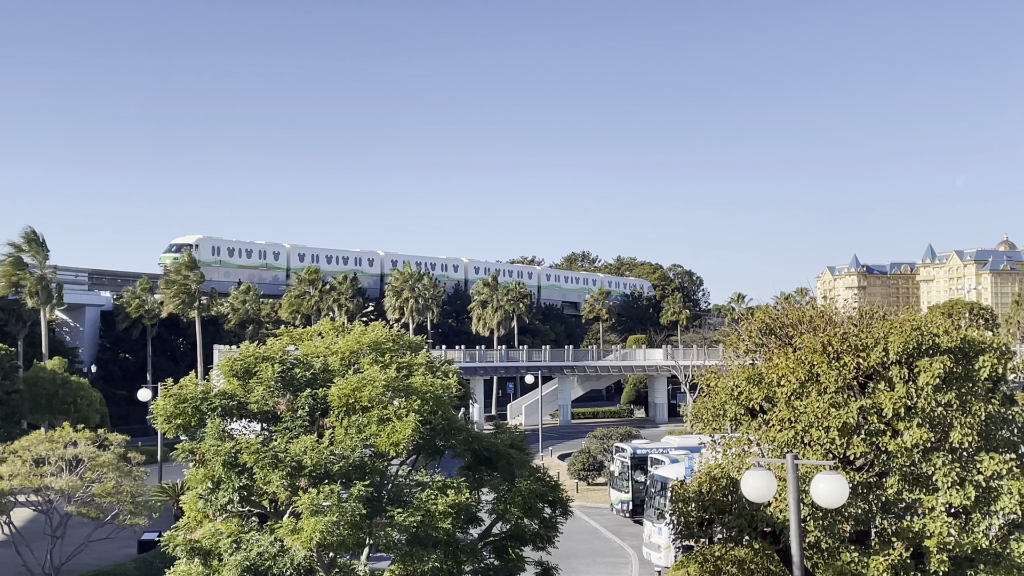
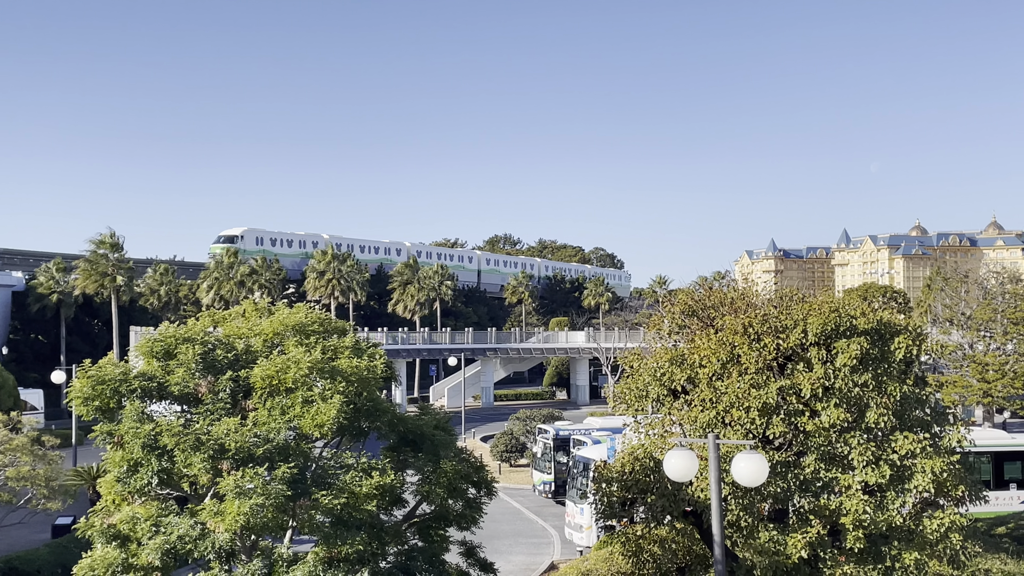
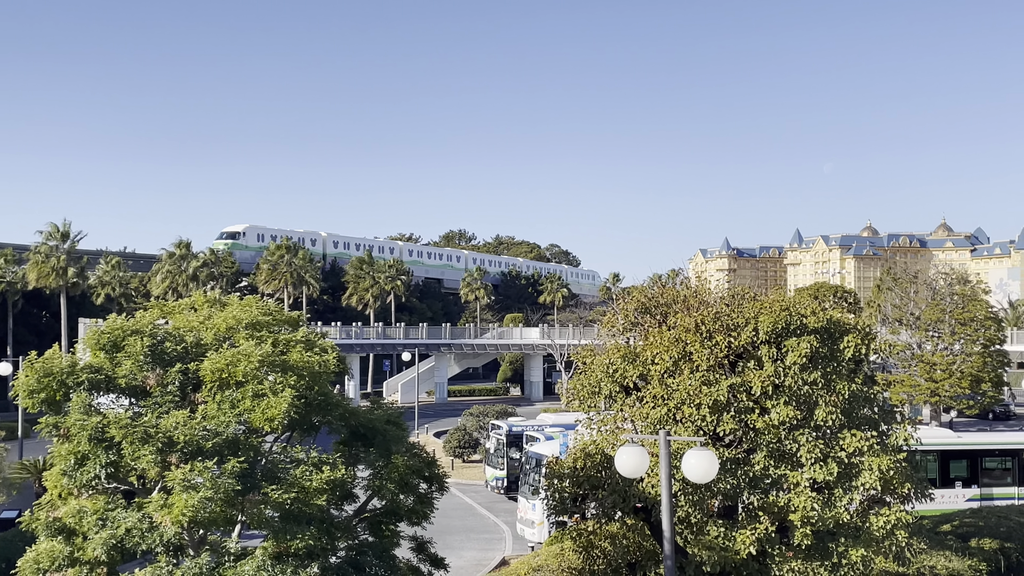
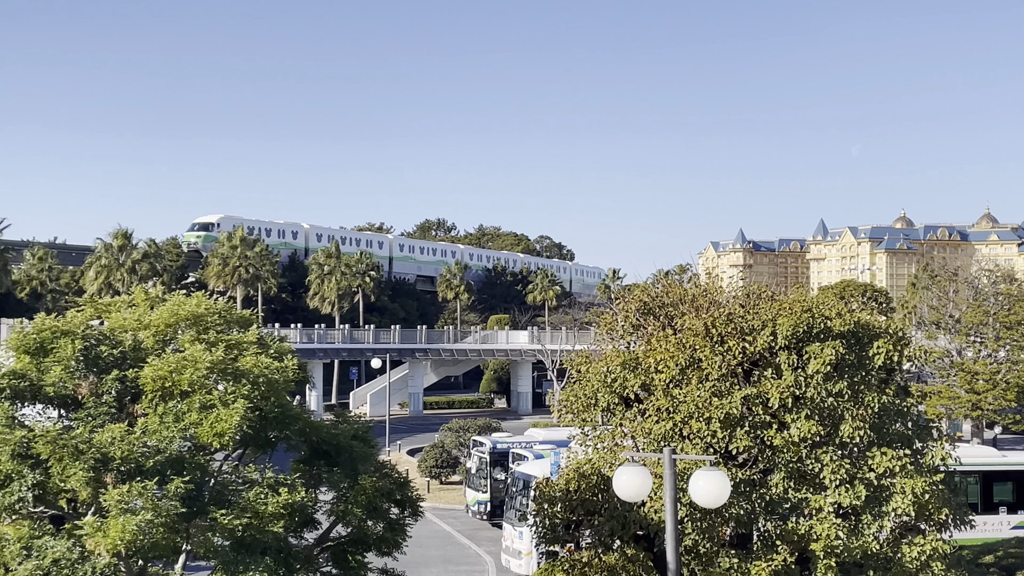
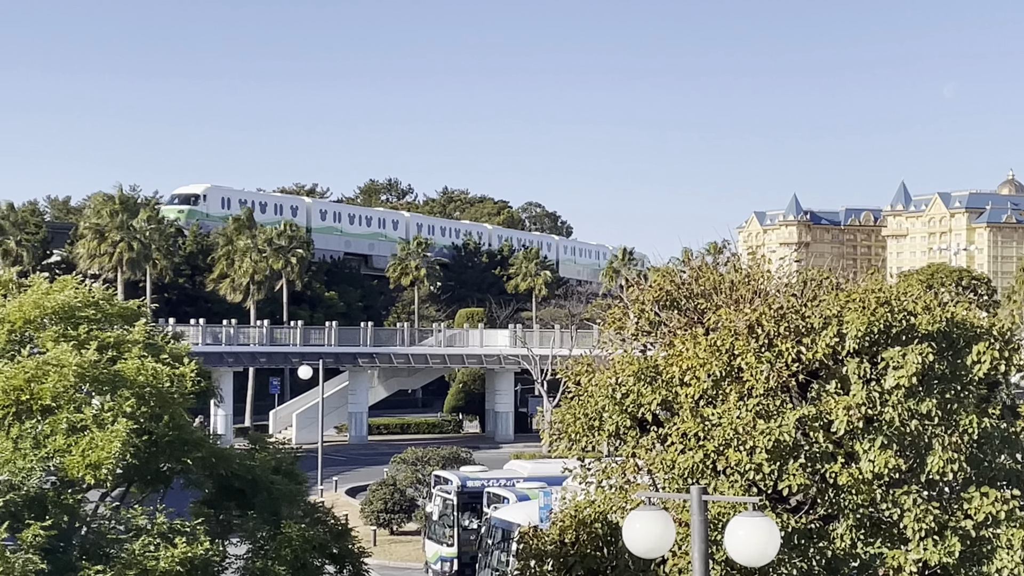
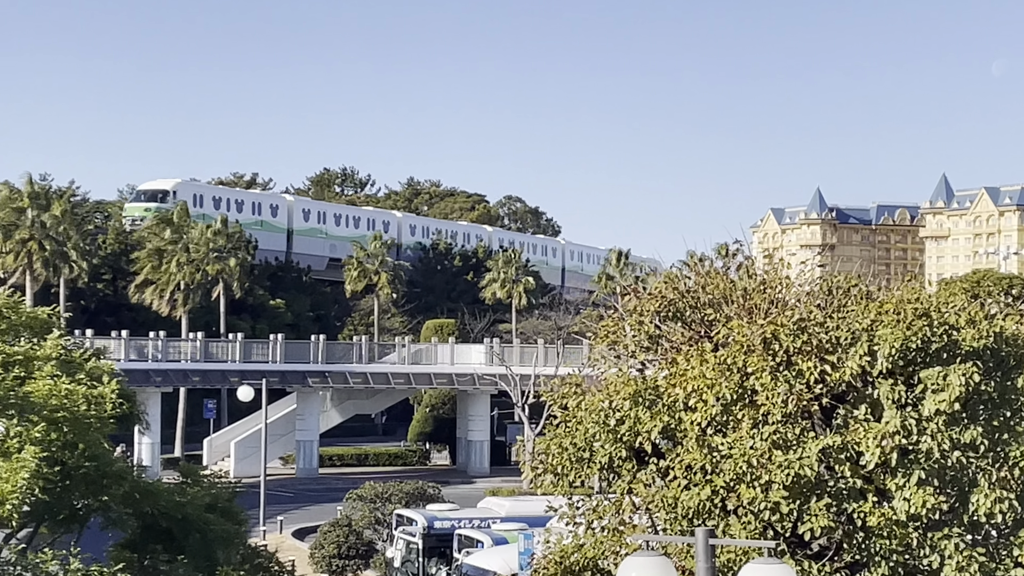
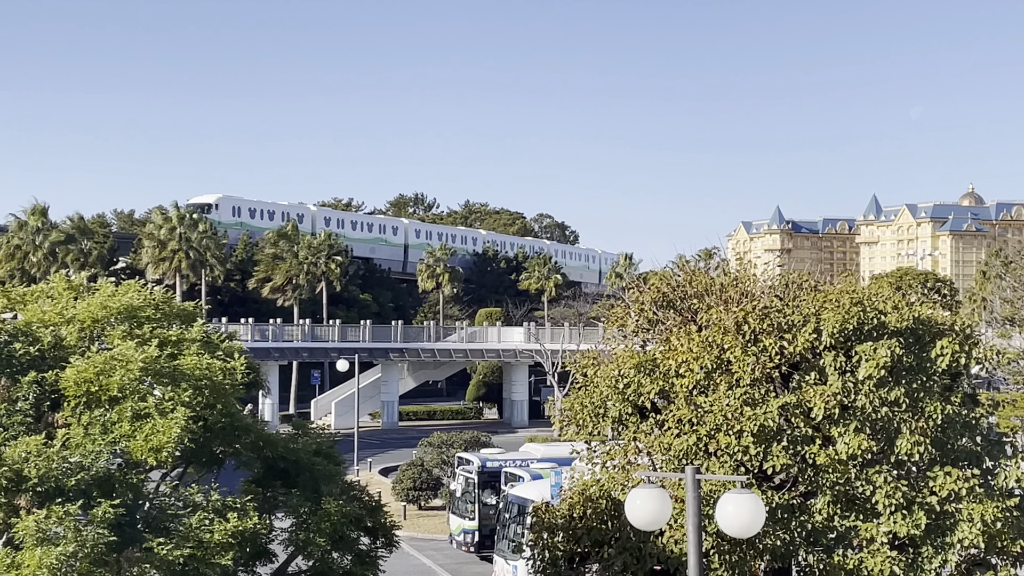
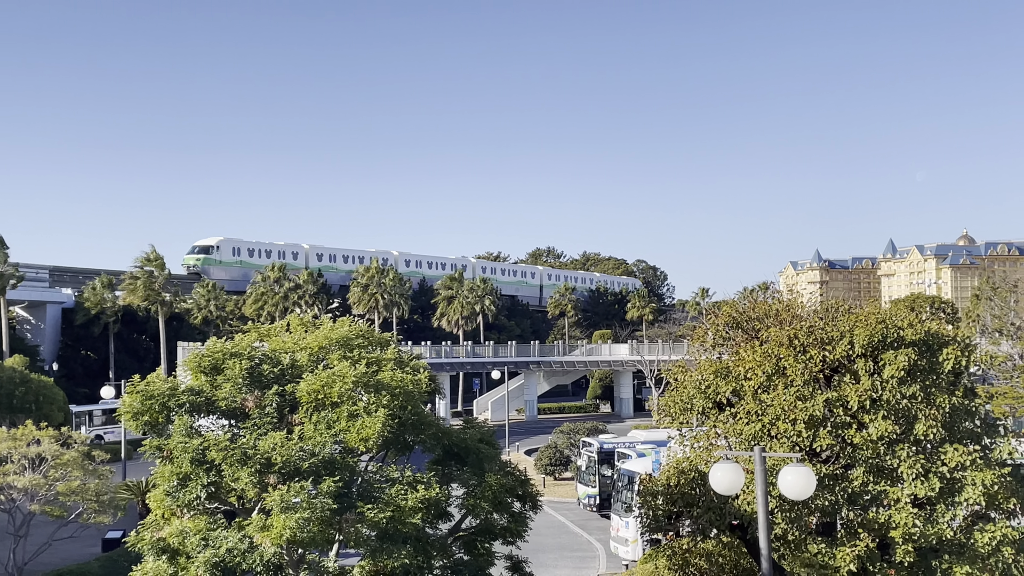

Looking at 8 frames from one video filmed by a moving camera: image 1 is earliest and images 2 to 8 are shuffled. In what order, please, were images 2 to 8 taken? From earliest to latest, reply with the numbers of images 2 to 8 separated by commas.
8, 2, 3, 4, 7, 5, 6
